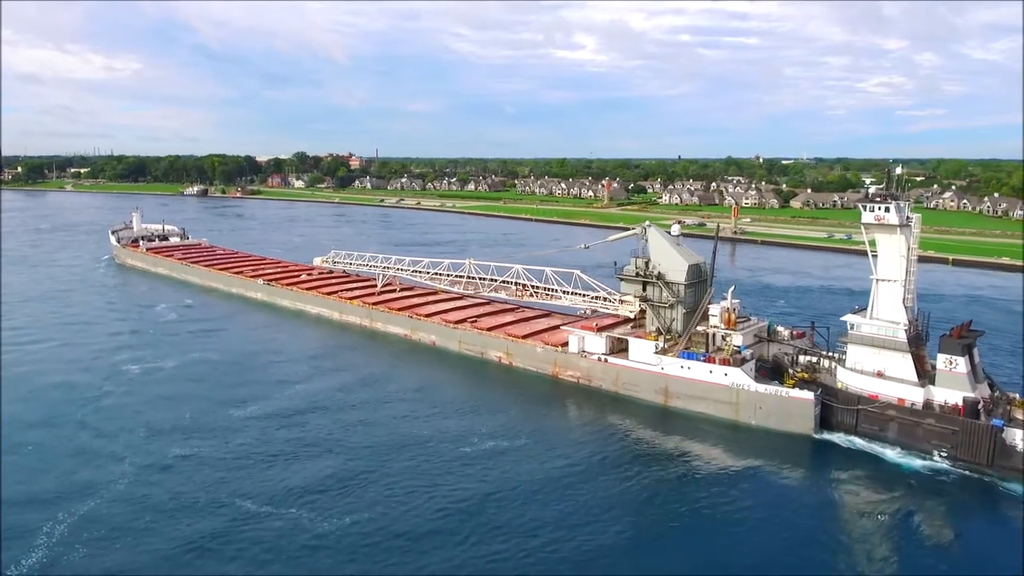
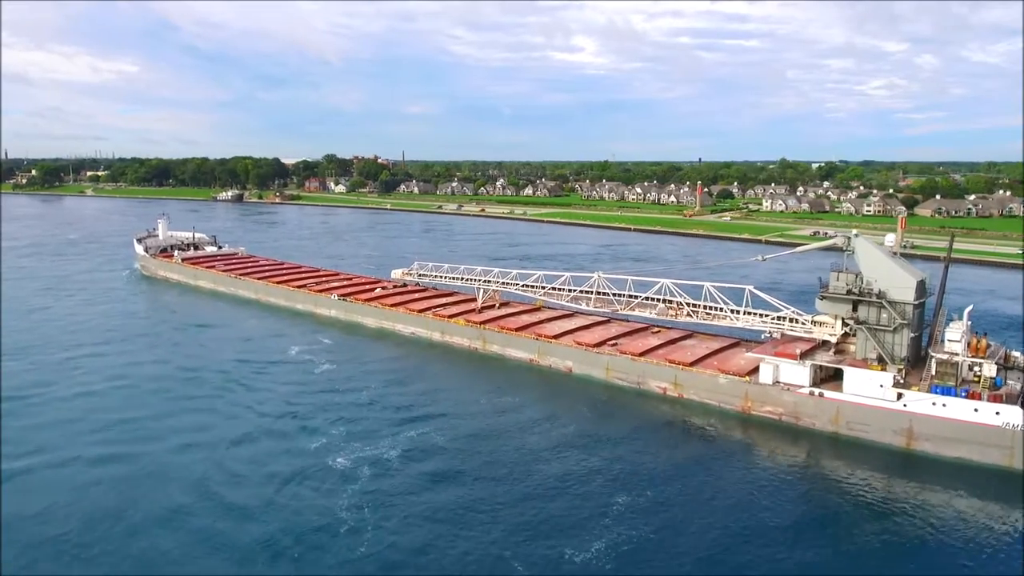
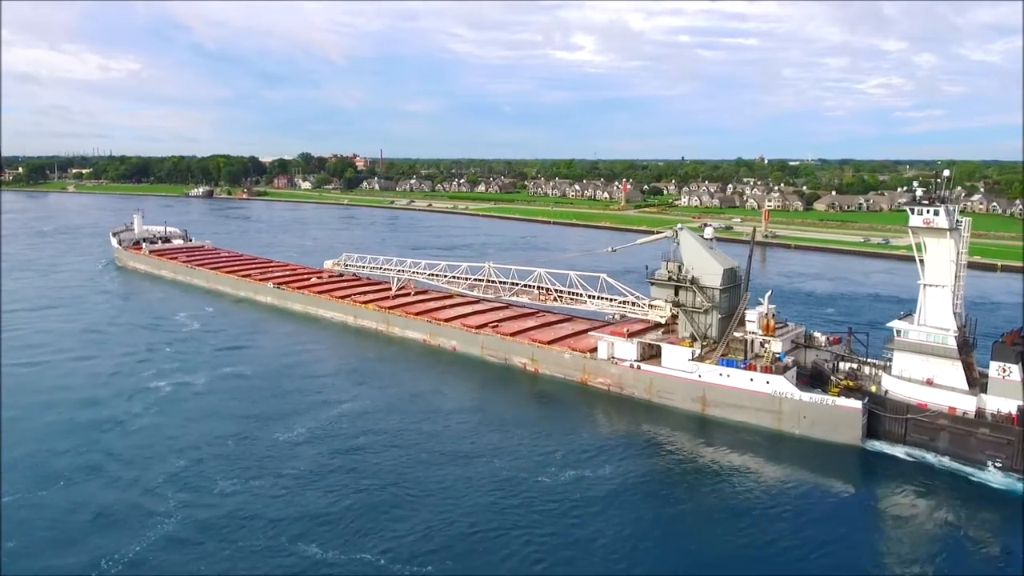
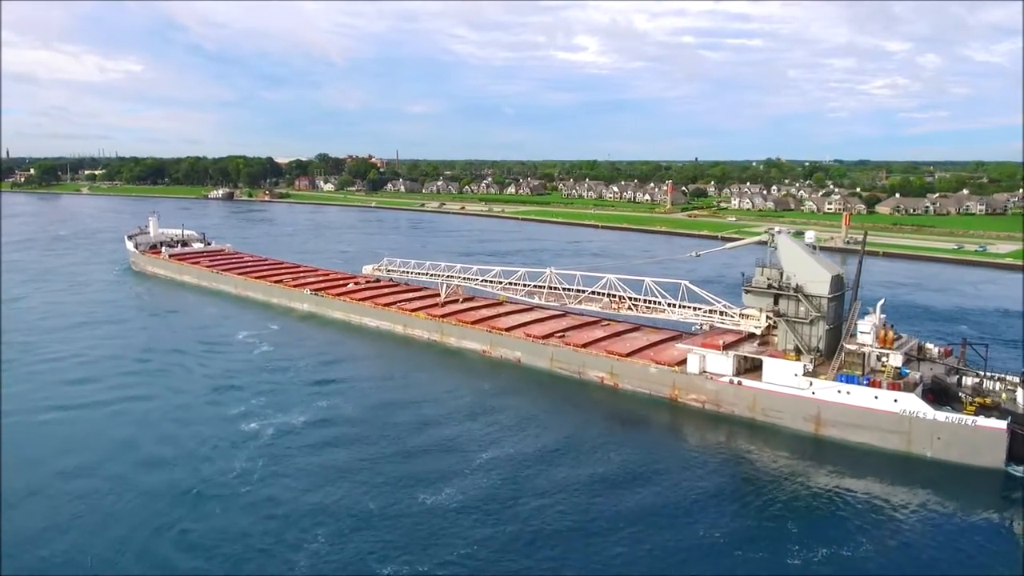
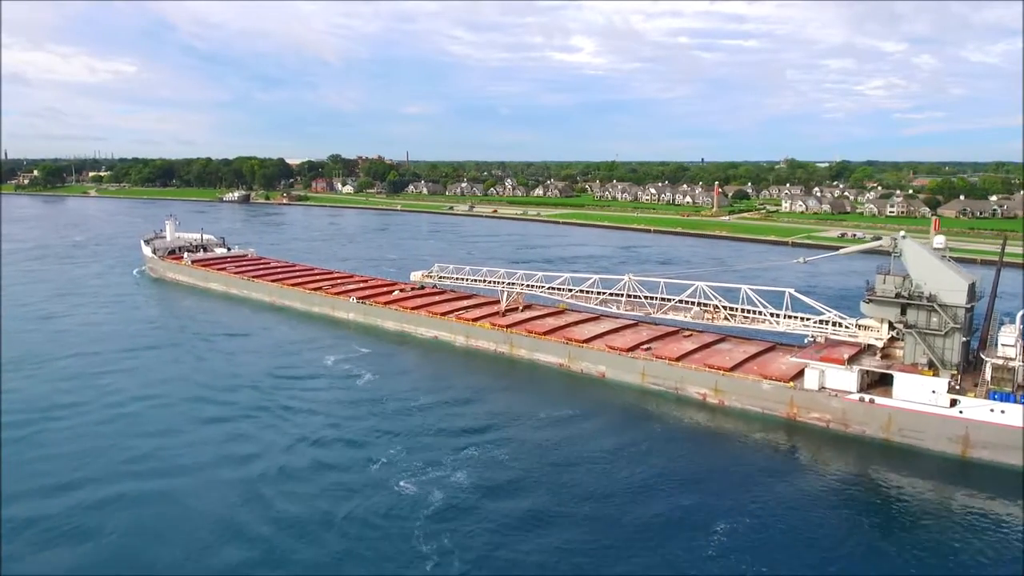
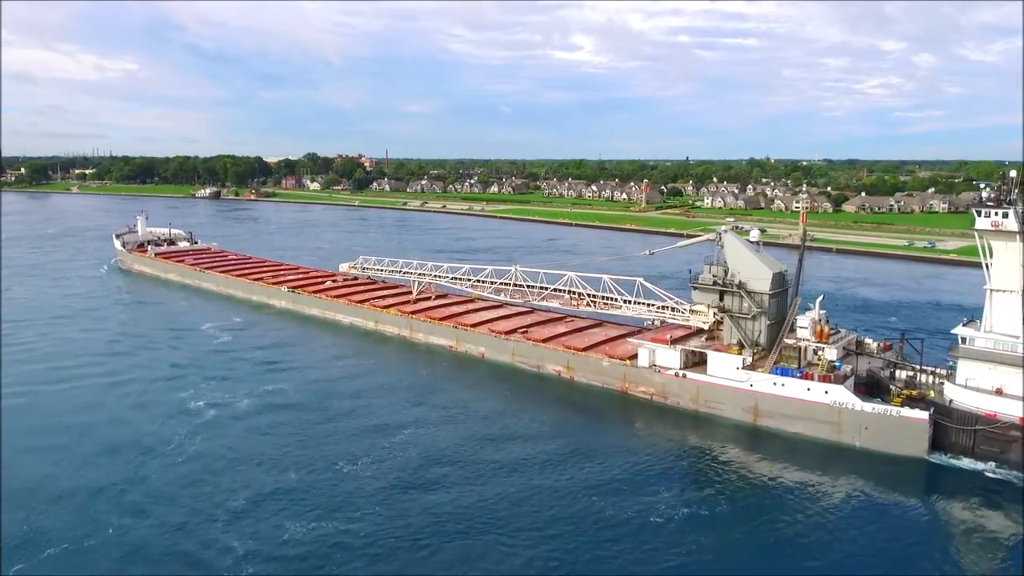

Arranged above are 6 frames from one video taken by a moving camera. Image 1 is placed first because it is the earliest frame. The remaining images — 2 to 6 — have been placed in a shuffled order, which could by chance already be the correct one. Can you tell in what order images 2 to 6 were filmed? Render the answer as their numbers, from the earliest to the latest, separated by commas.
3, 6, 4, 2, 5
